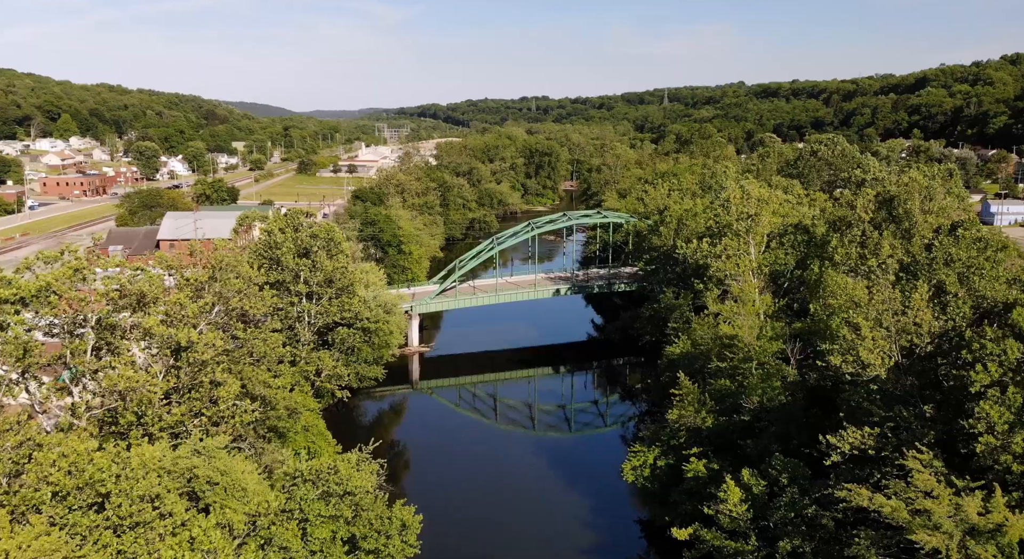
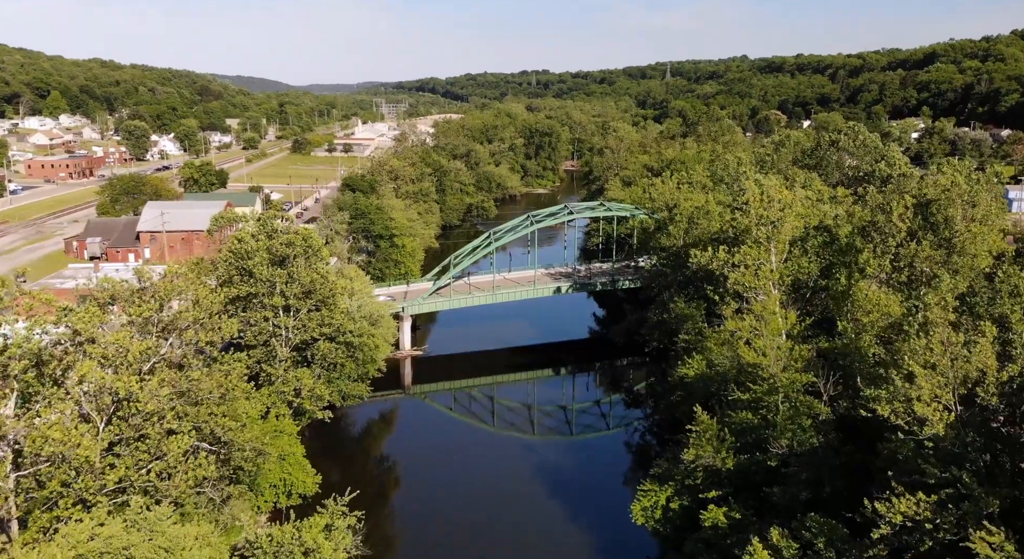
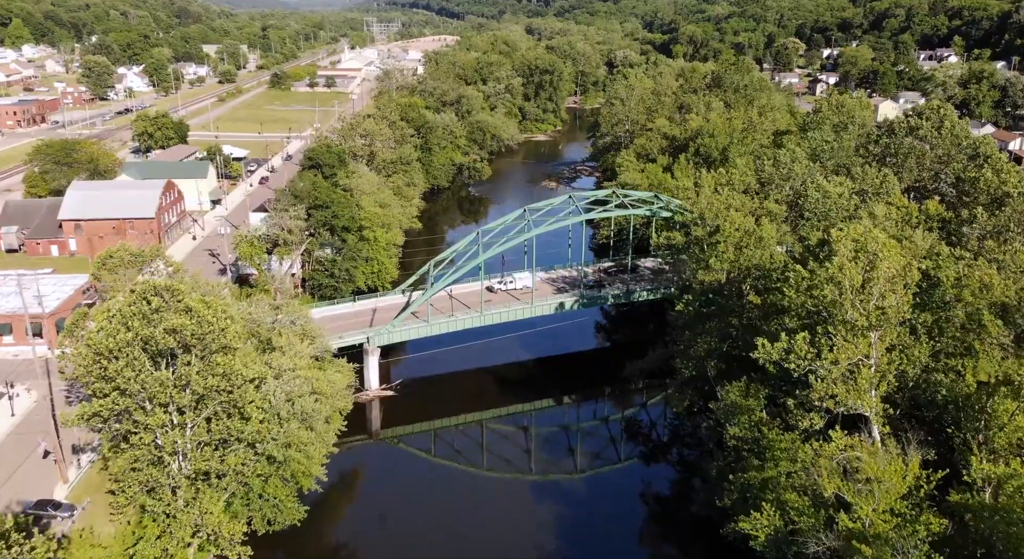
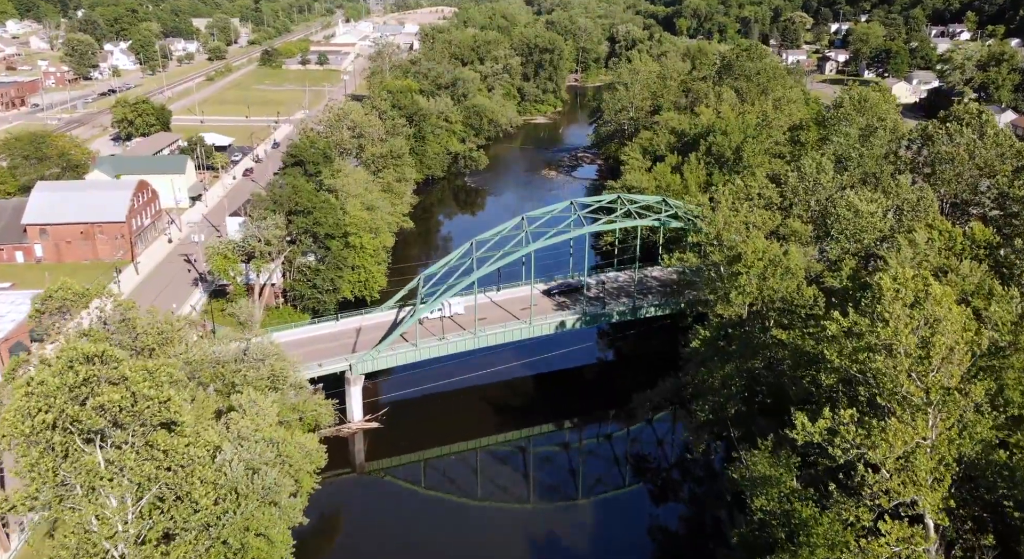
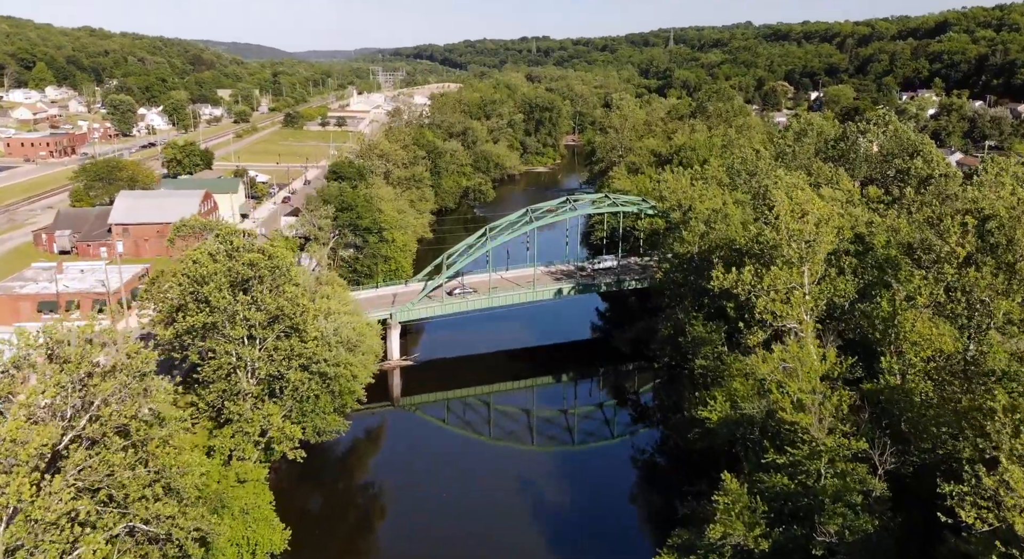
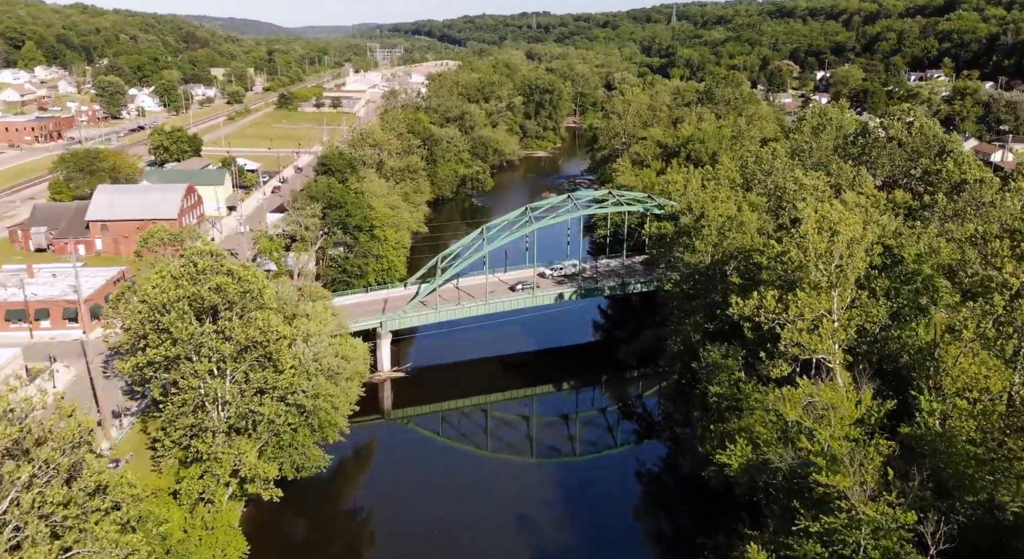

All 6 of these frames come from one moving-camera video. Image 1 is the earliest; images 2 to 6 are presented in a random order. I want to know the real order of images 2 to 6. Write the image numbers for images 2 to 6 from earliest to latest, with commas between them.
2, 5, 6, 3, 4
